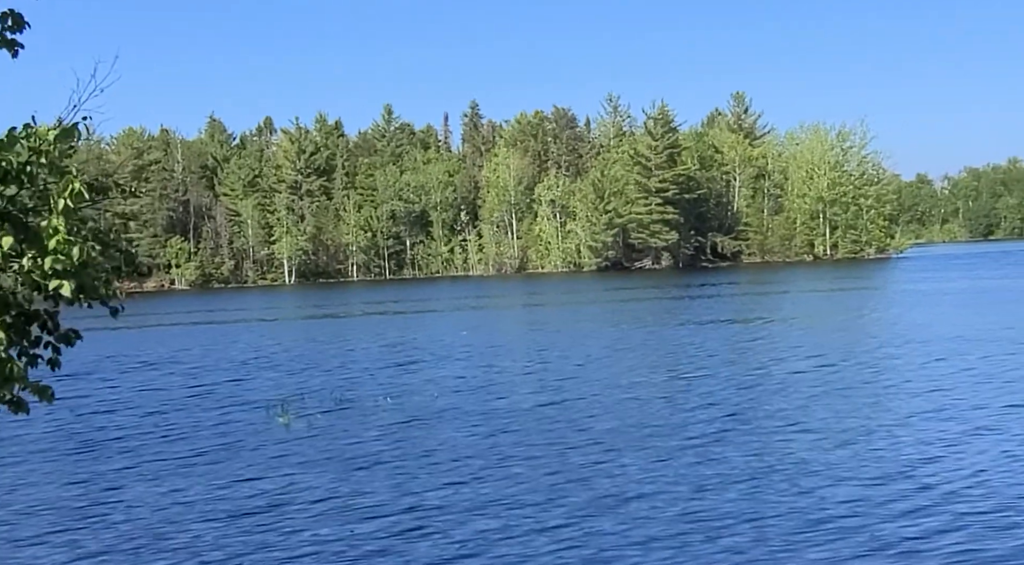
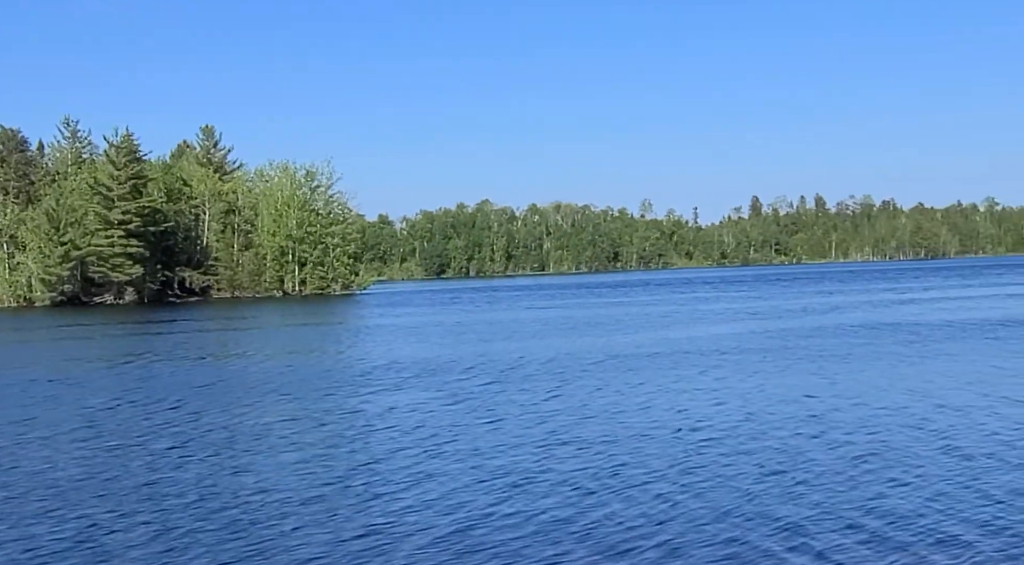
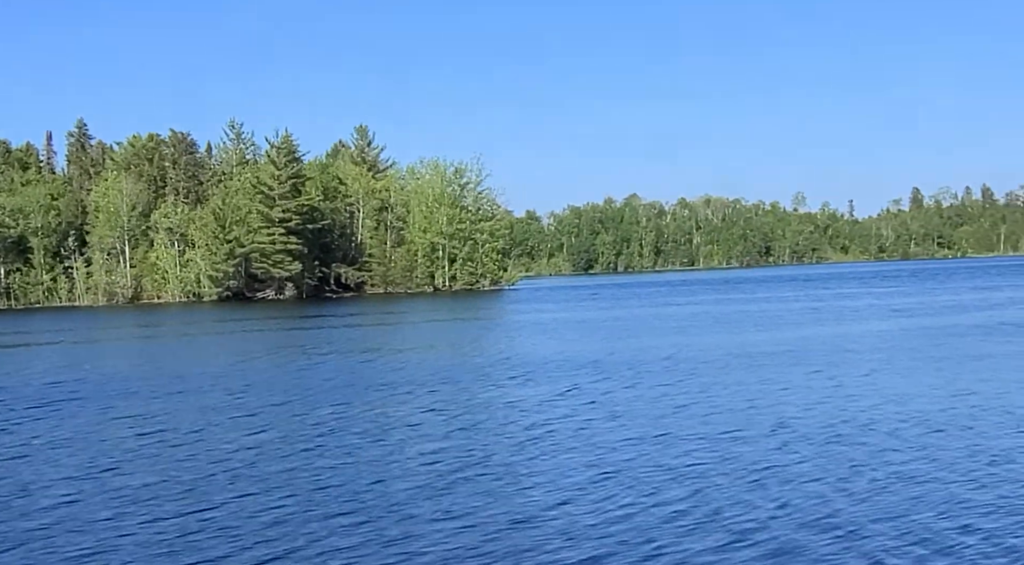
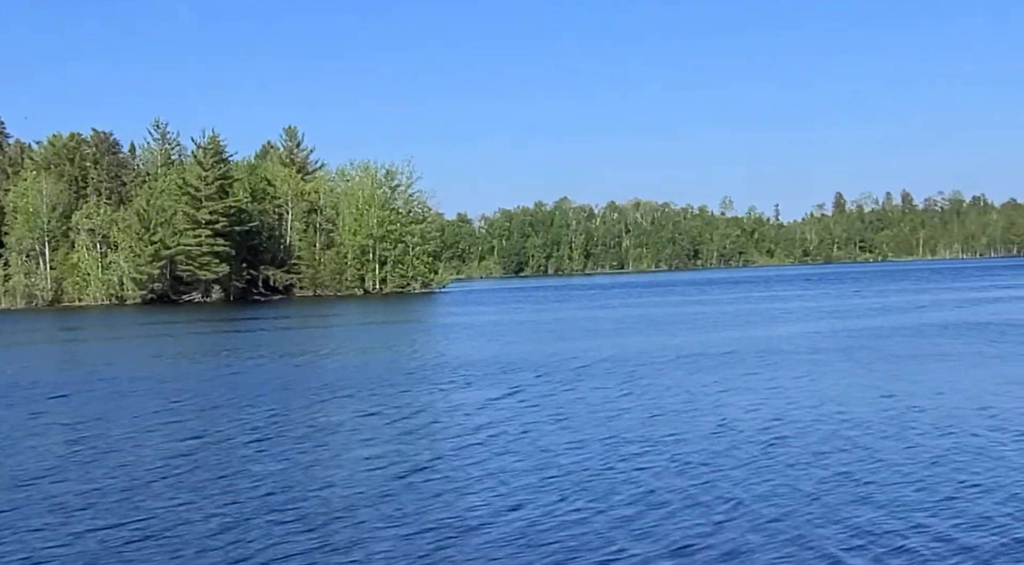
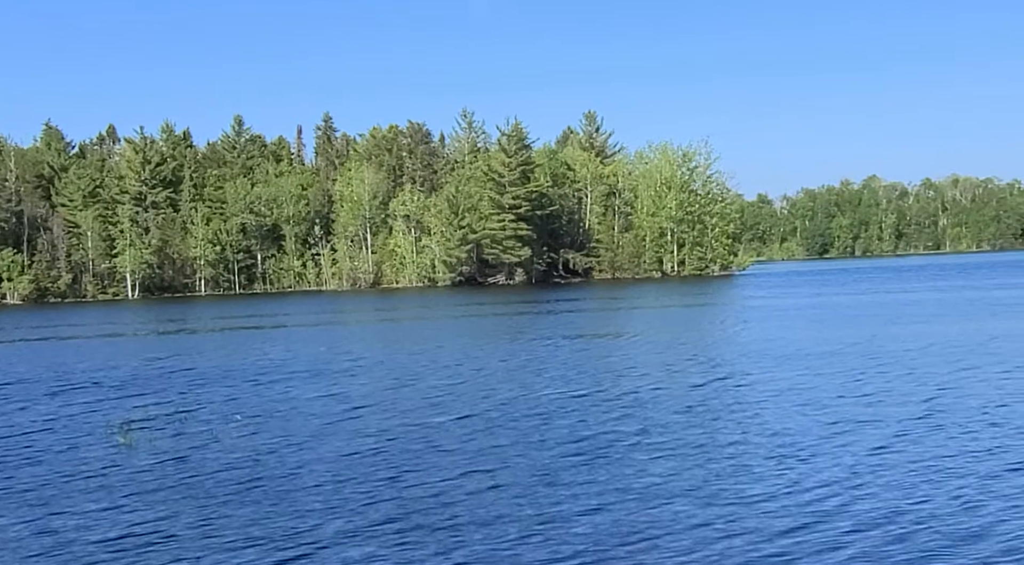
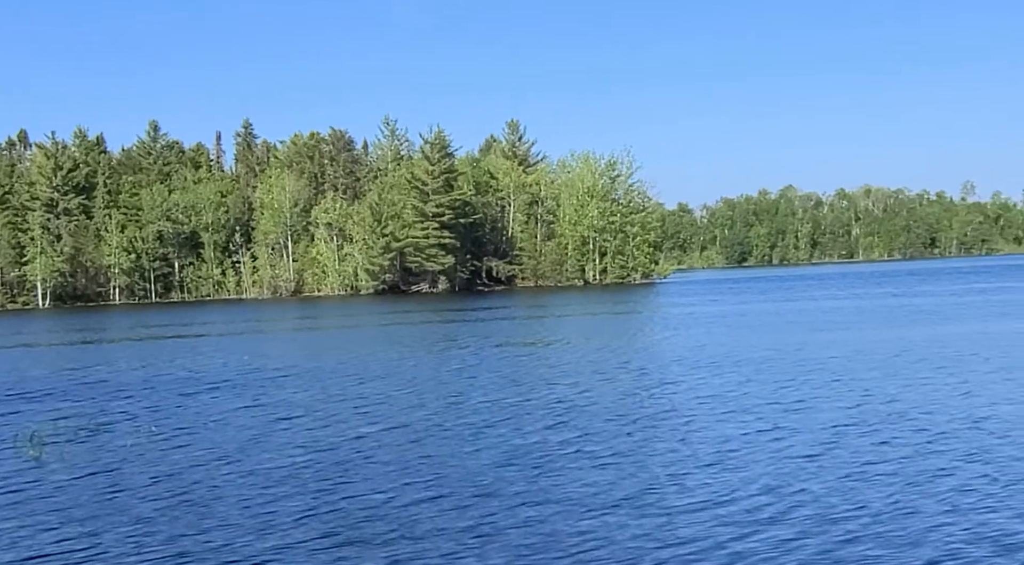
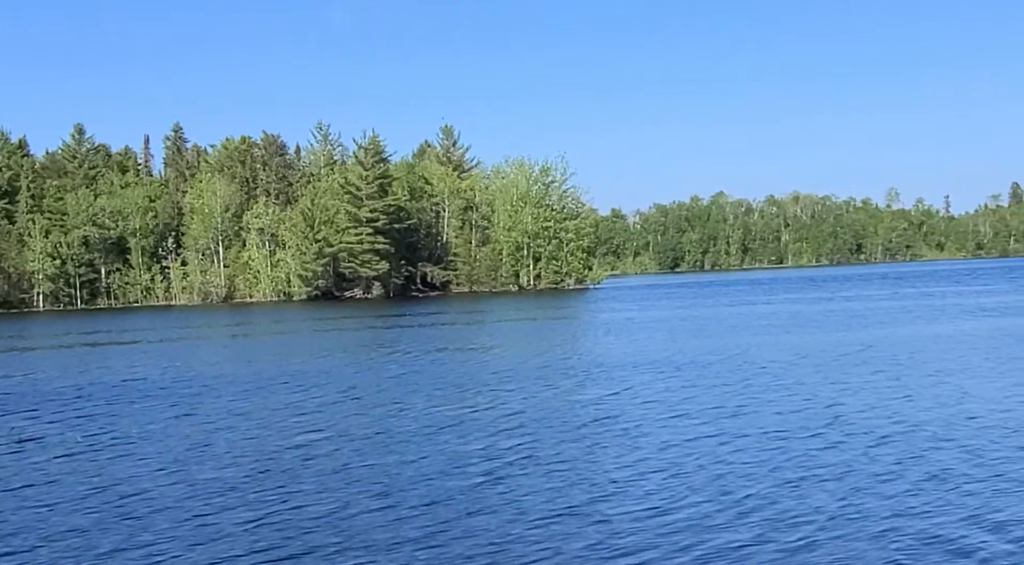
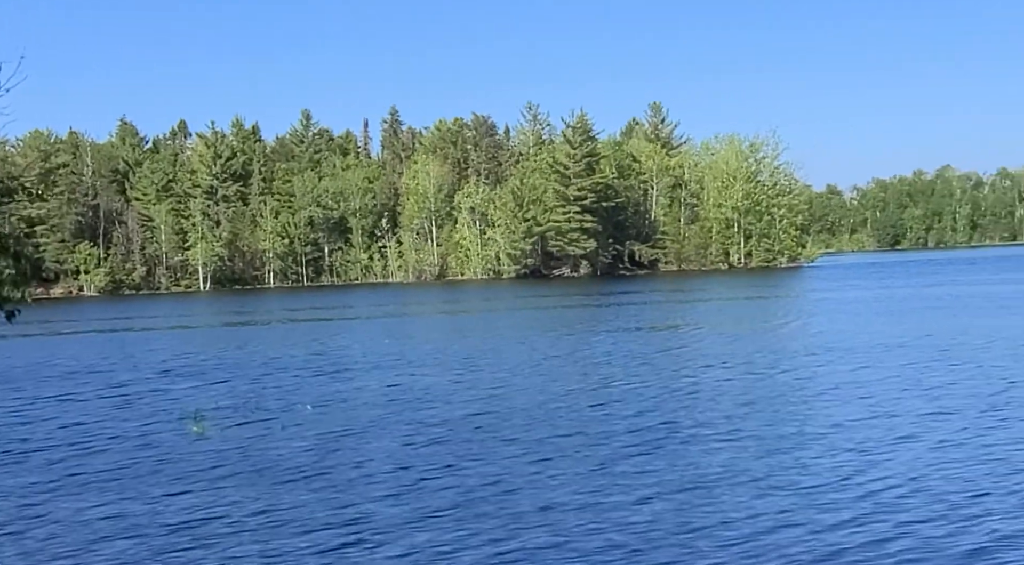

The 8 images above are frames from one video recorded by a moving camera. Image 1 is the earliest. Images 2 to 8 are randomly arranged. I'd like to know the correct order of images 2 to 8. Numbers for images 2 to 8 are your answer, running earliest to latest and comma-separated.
8, 5, 6, 7, 3, 4, 2
